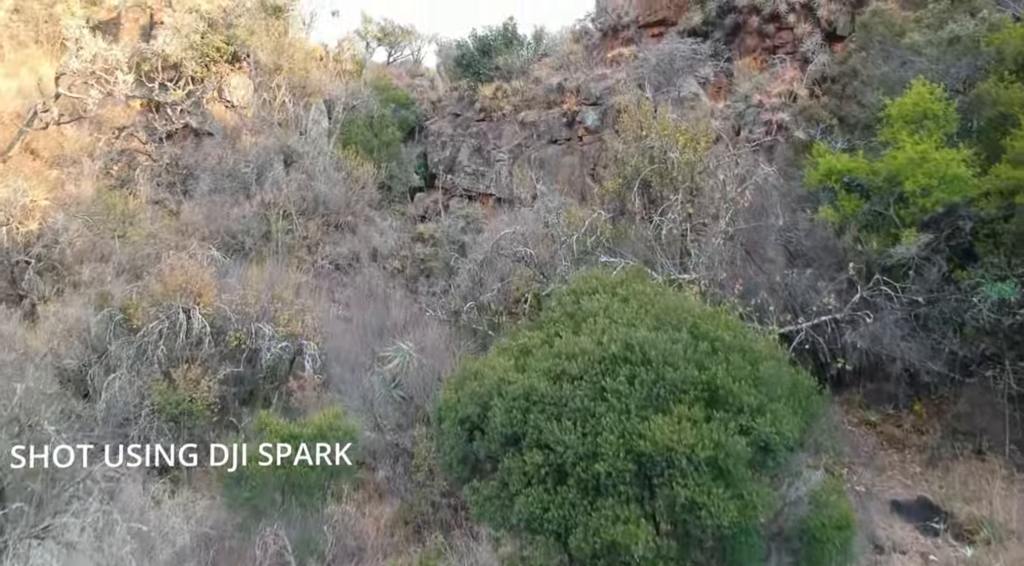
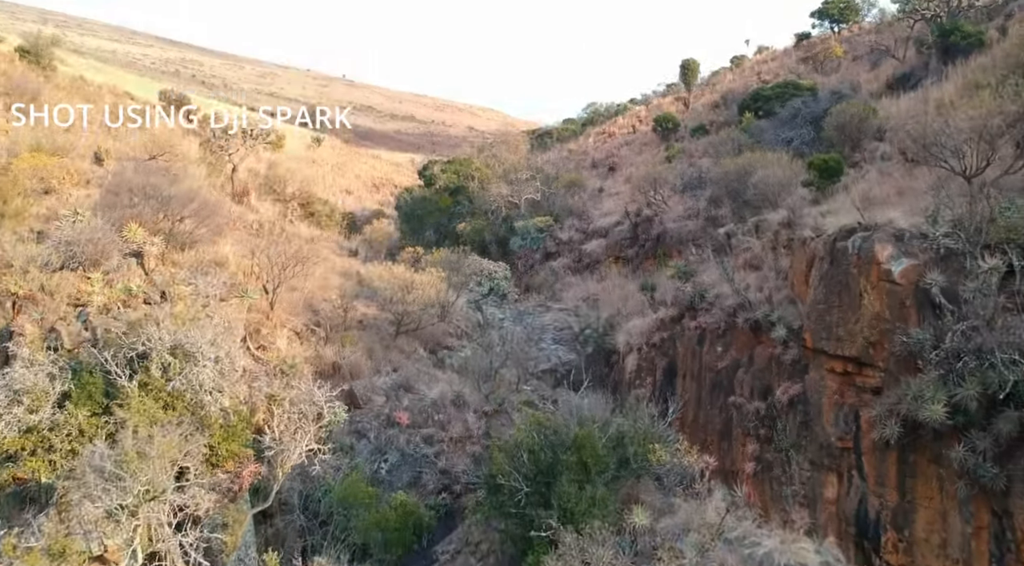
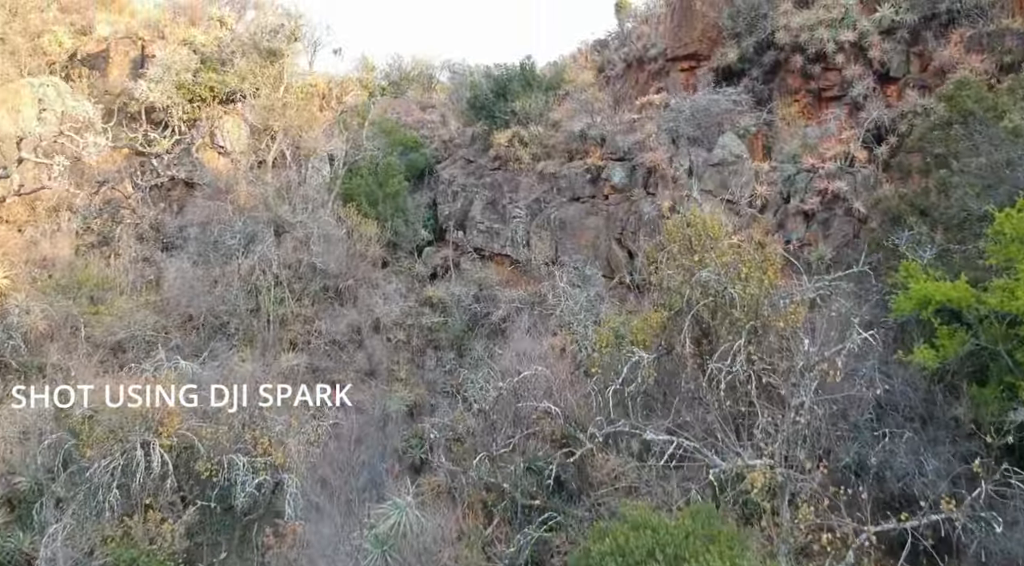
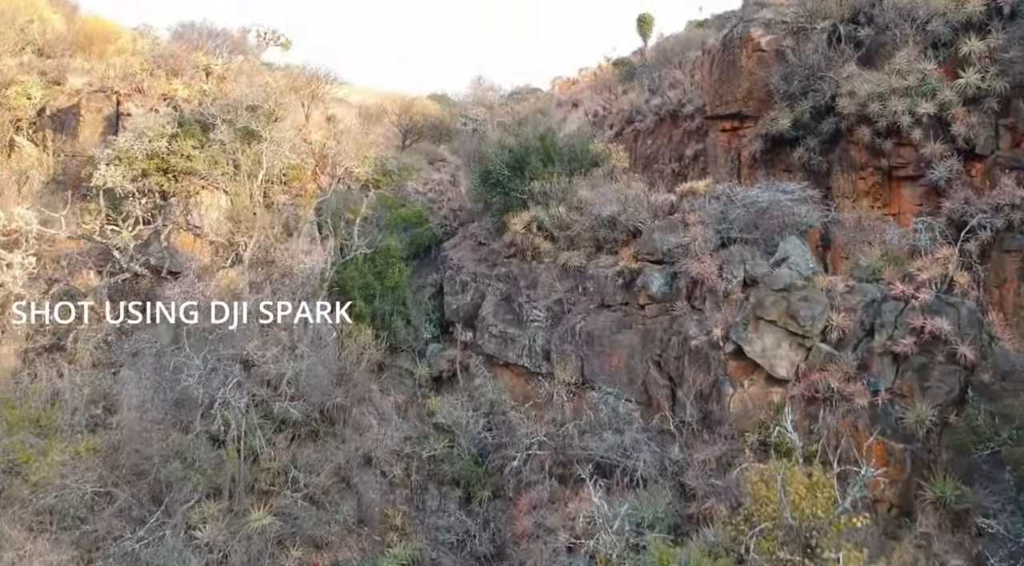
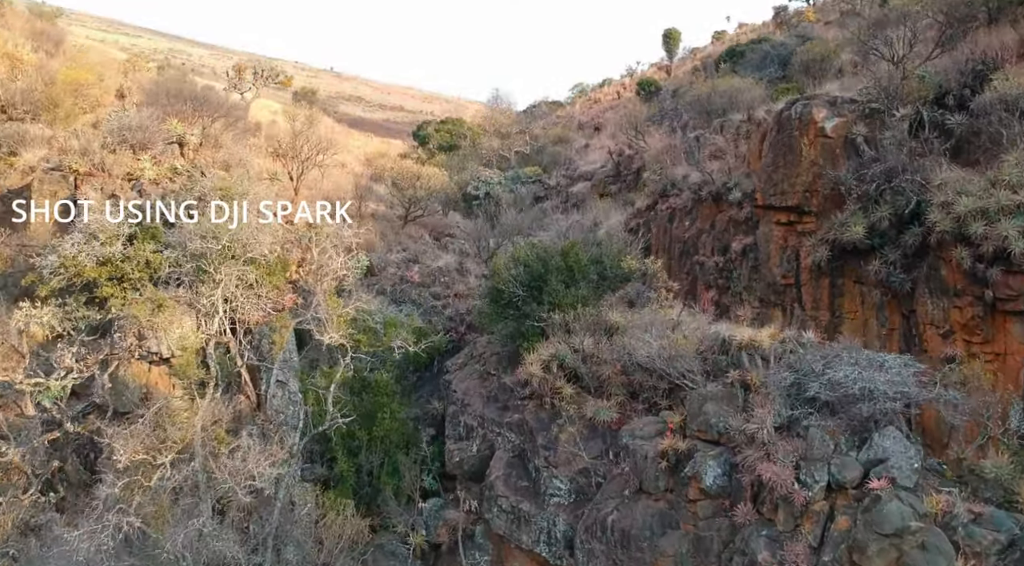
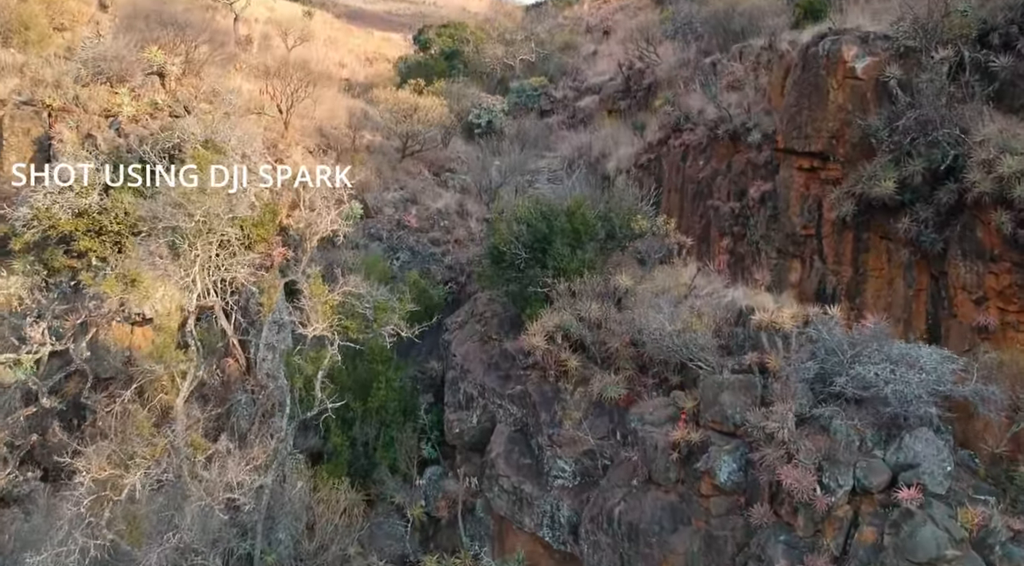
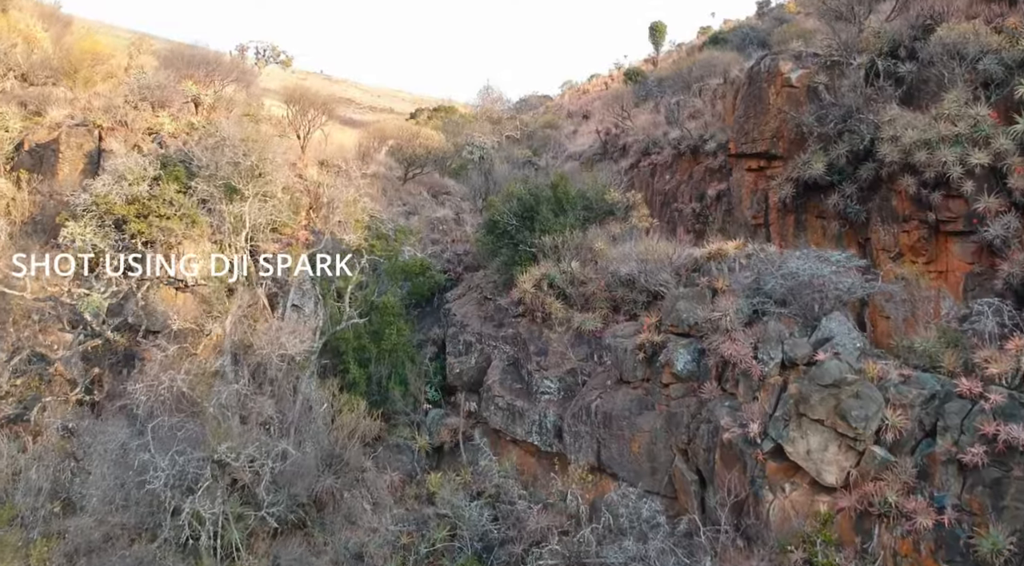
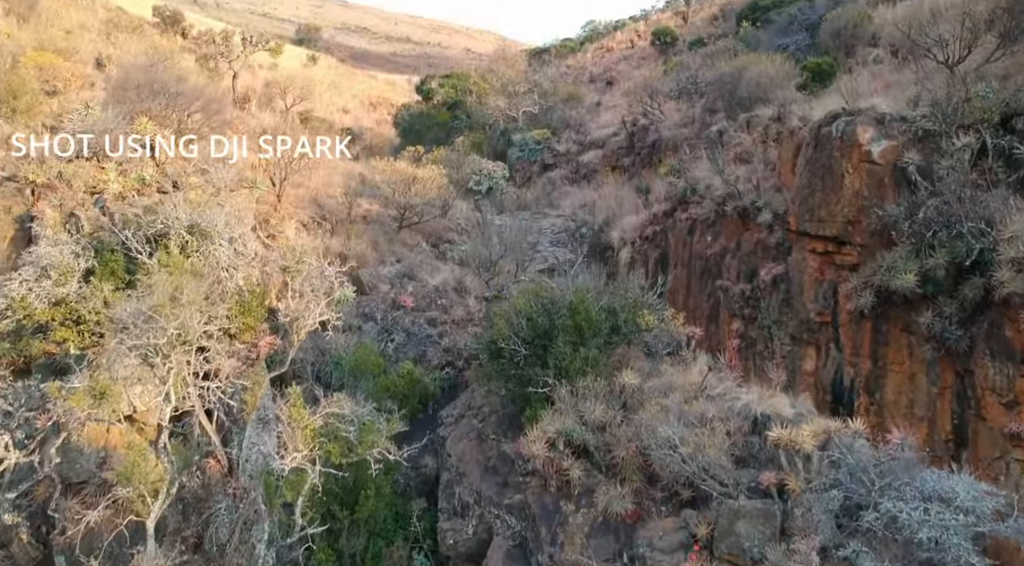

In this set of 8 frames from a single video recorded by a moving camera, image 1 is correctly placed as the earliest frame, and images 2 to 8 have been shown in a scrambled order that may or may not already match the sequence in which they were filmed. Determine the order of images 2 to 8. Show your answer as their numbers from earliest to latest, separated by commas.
3, 4, 7, 5, 6, 8, 2
